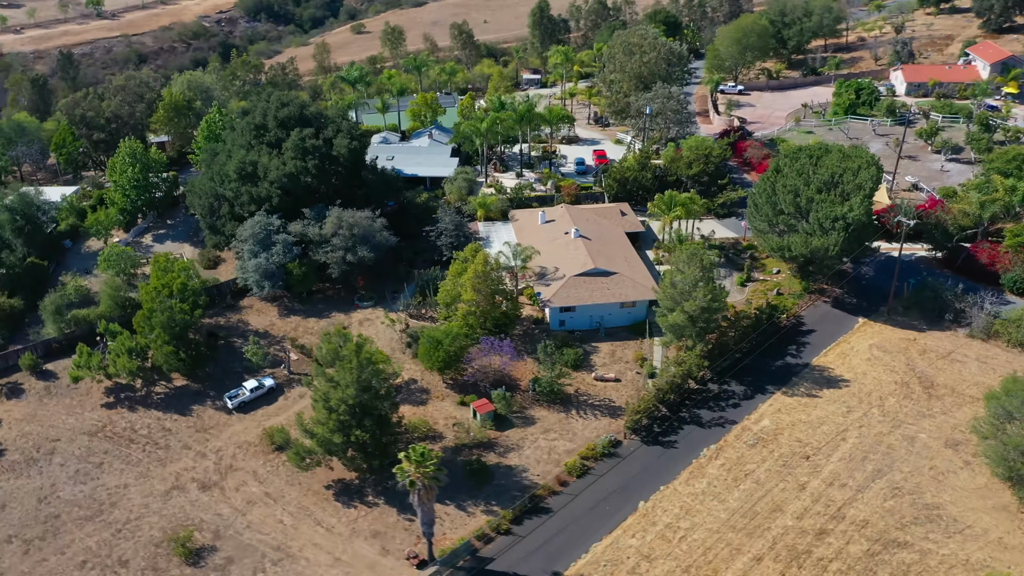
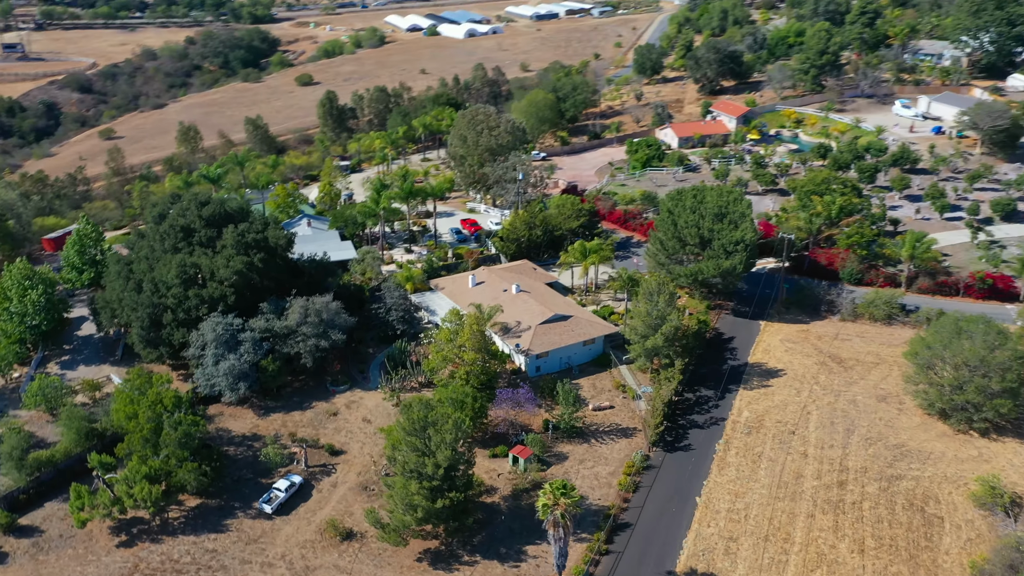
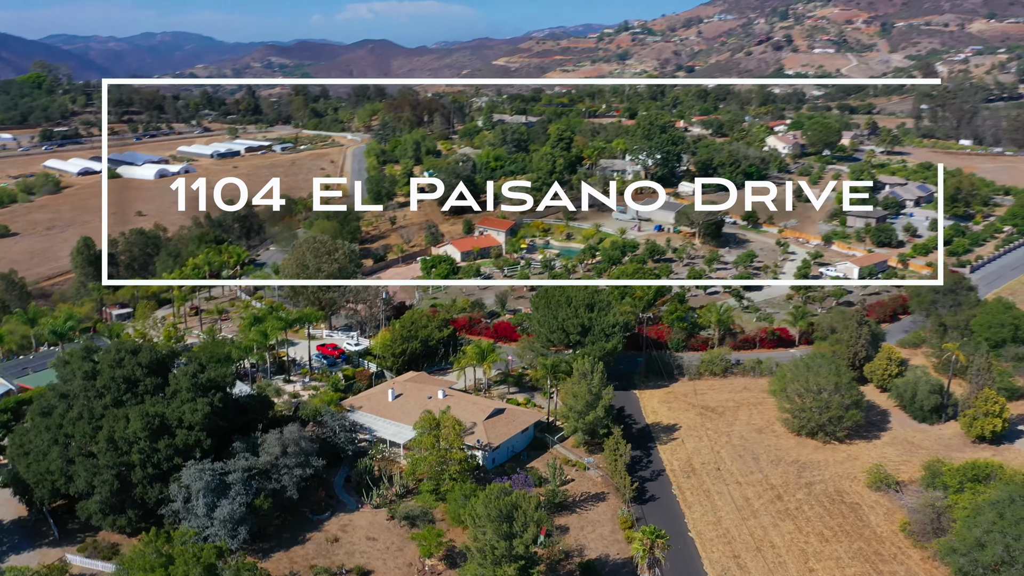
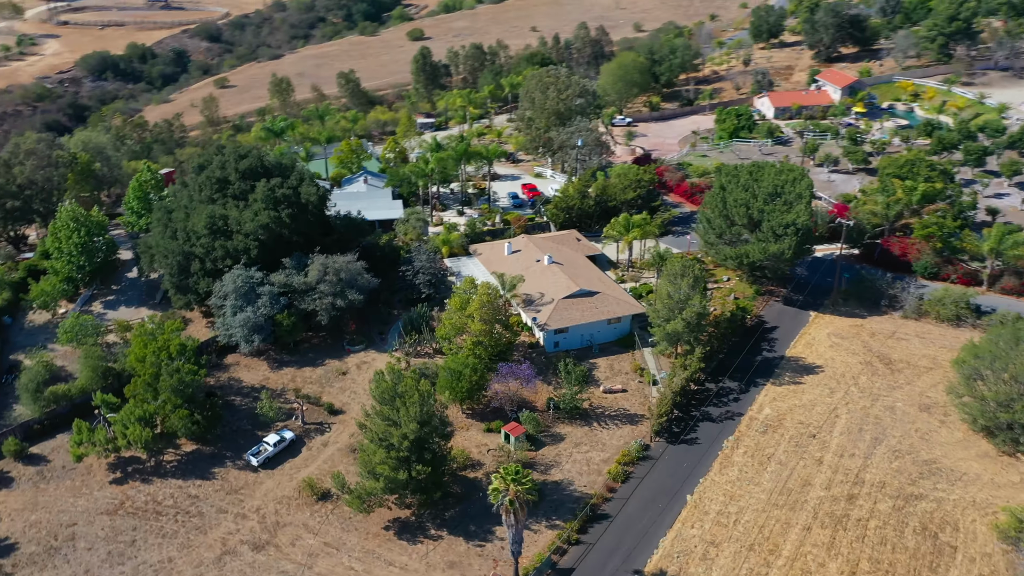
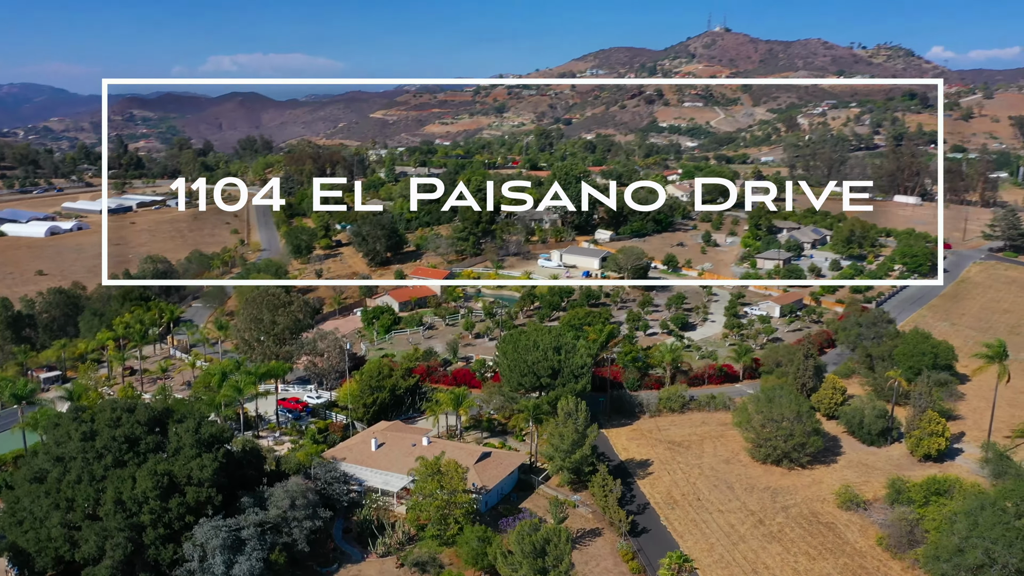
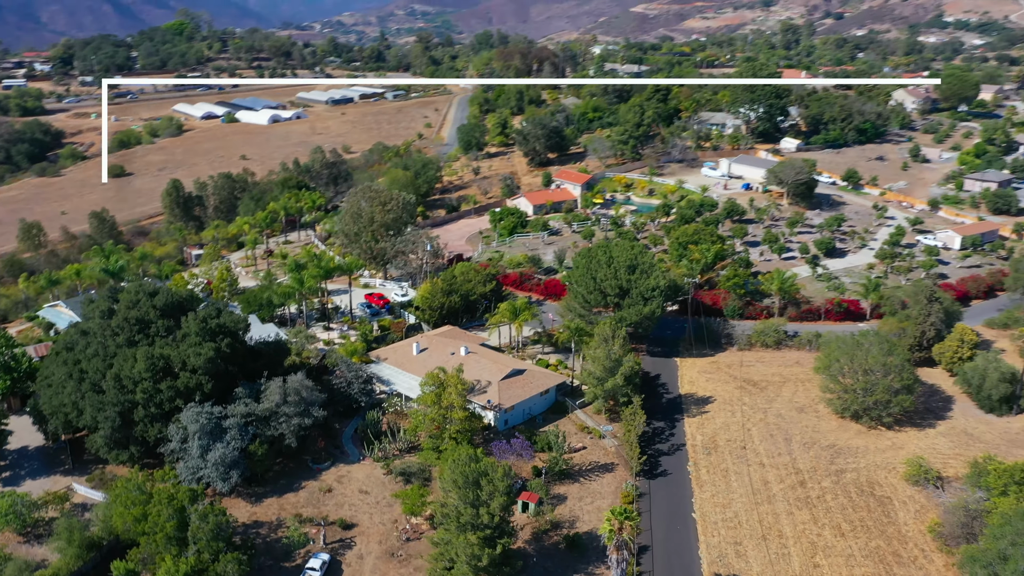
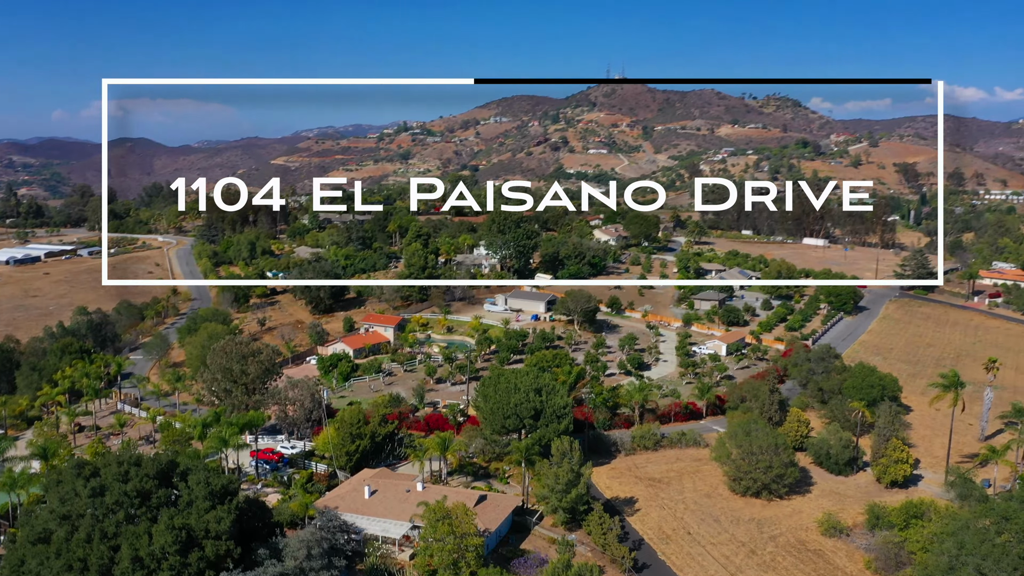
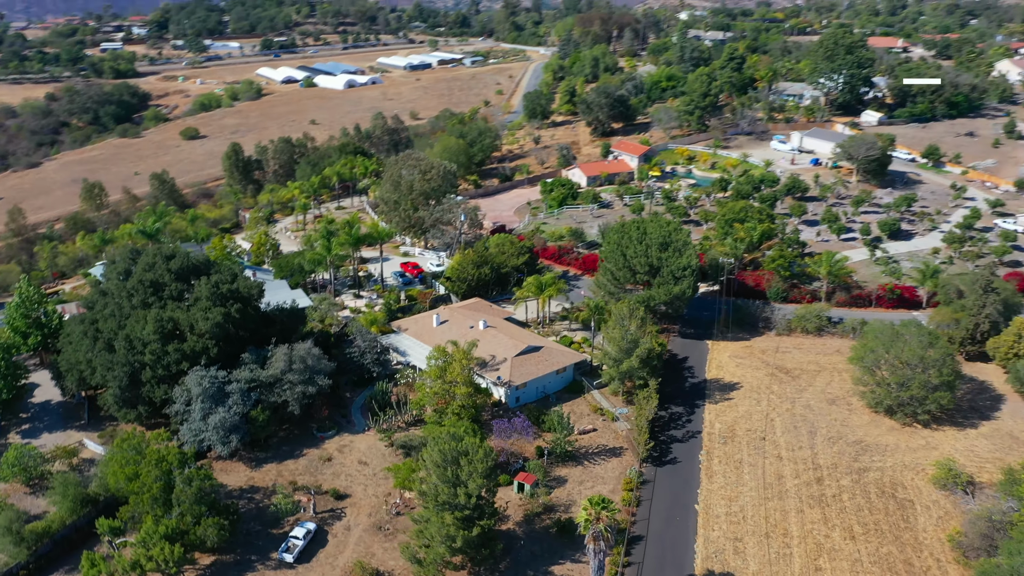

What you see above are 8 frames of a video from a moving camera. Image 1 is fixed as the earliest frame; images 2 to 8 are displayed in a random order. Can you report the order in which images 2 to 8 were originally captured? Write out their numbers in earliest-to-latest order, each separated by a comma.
4, 2, 8, 6, 3, 5, 7
